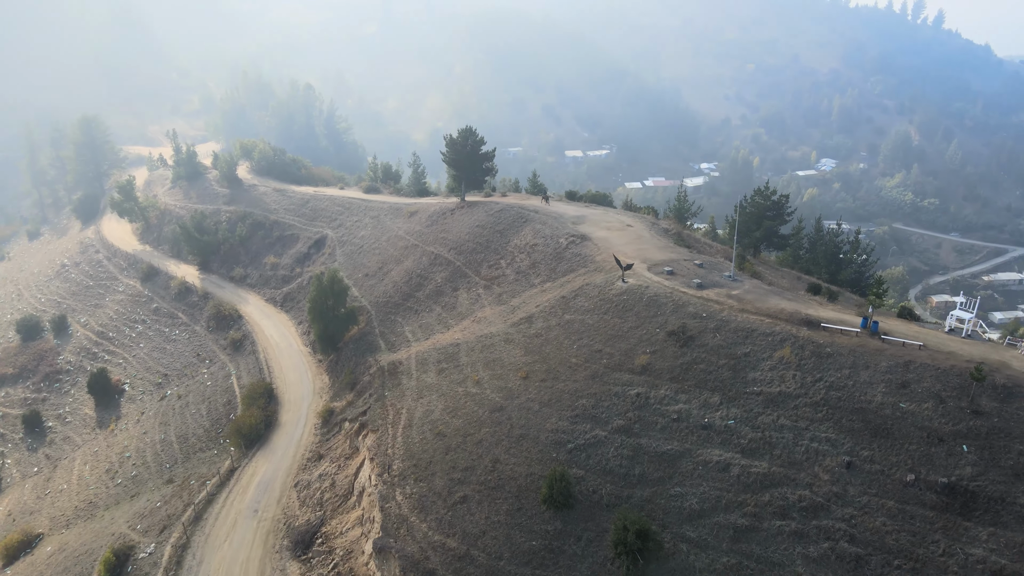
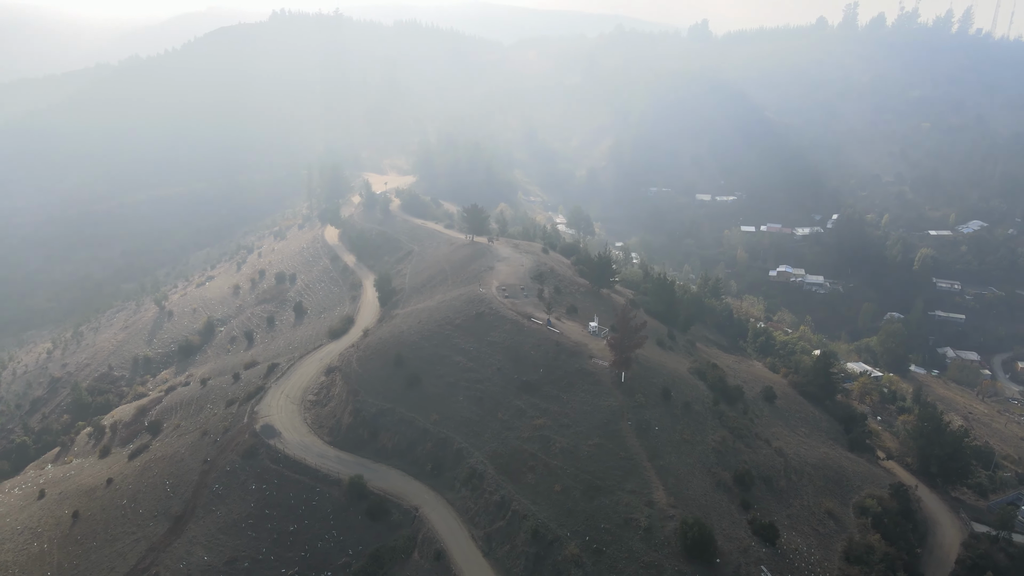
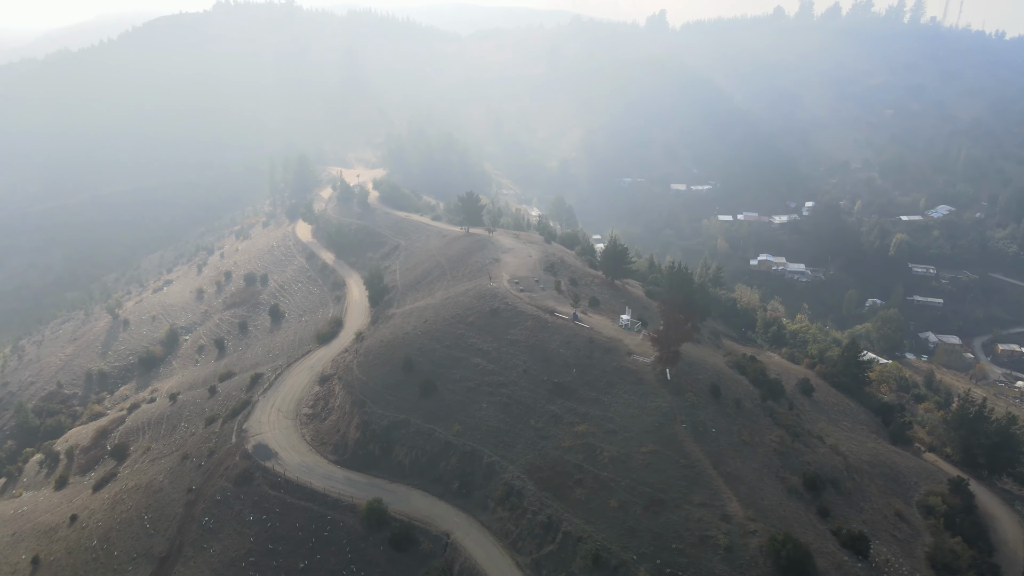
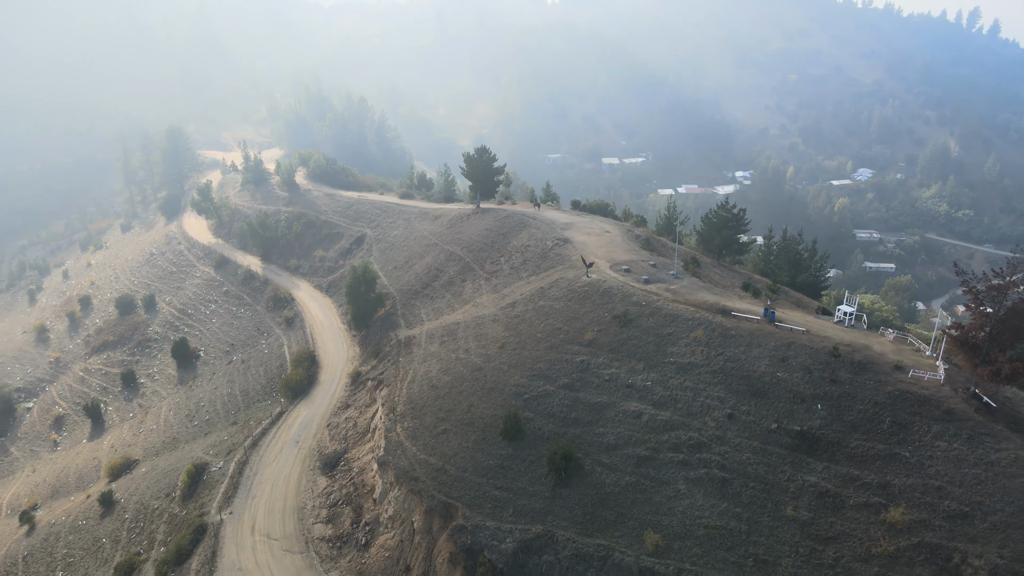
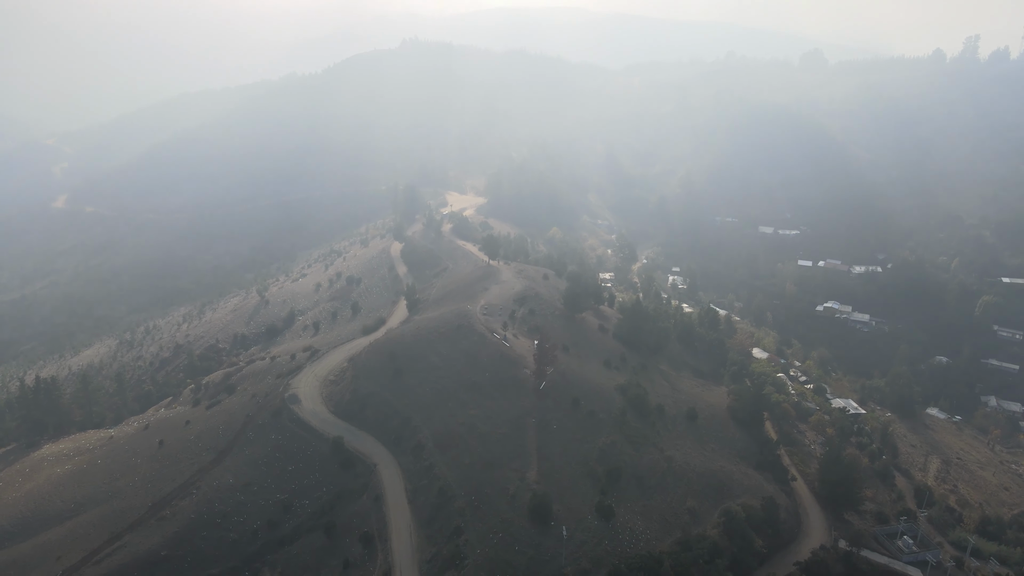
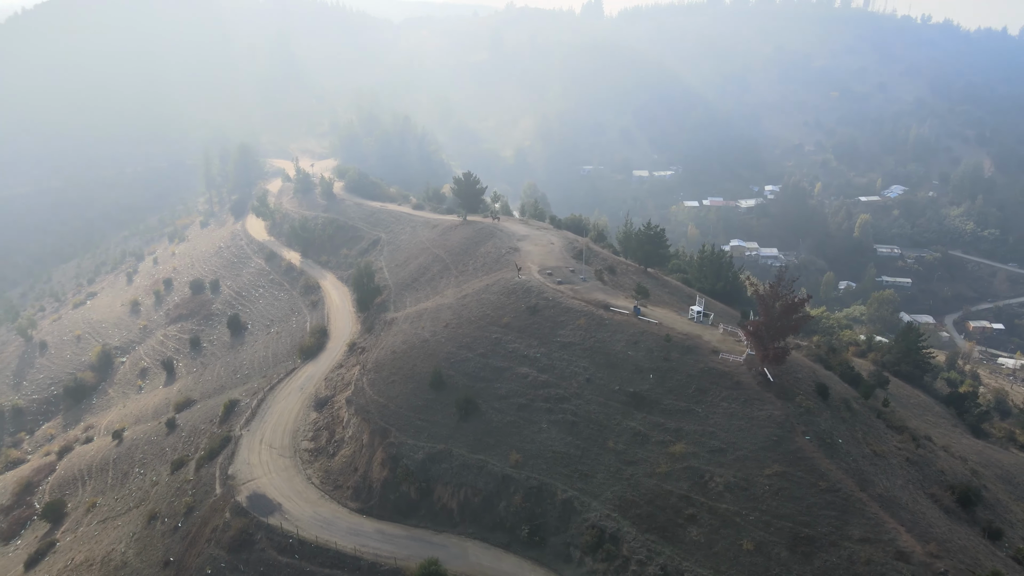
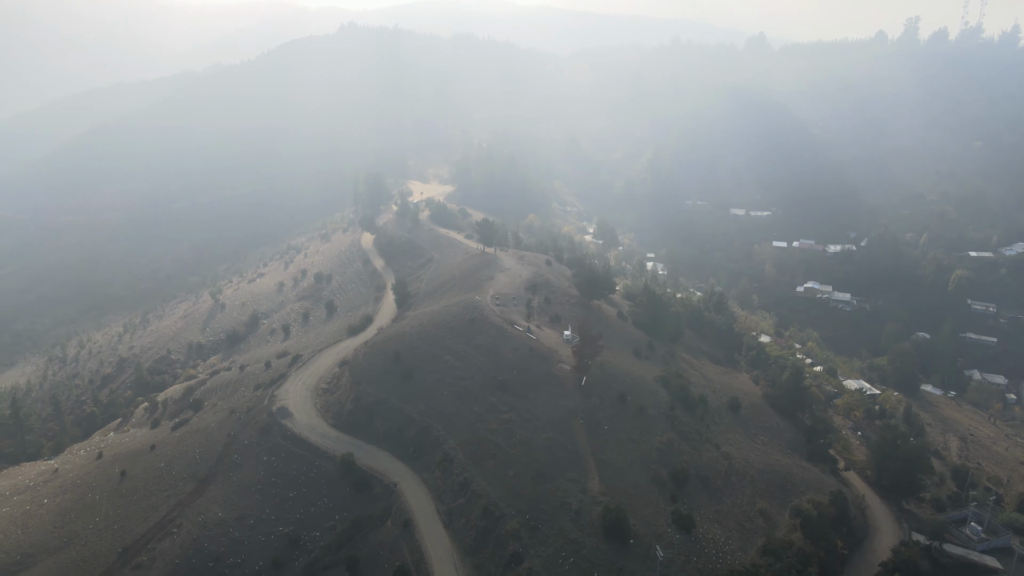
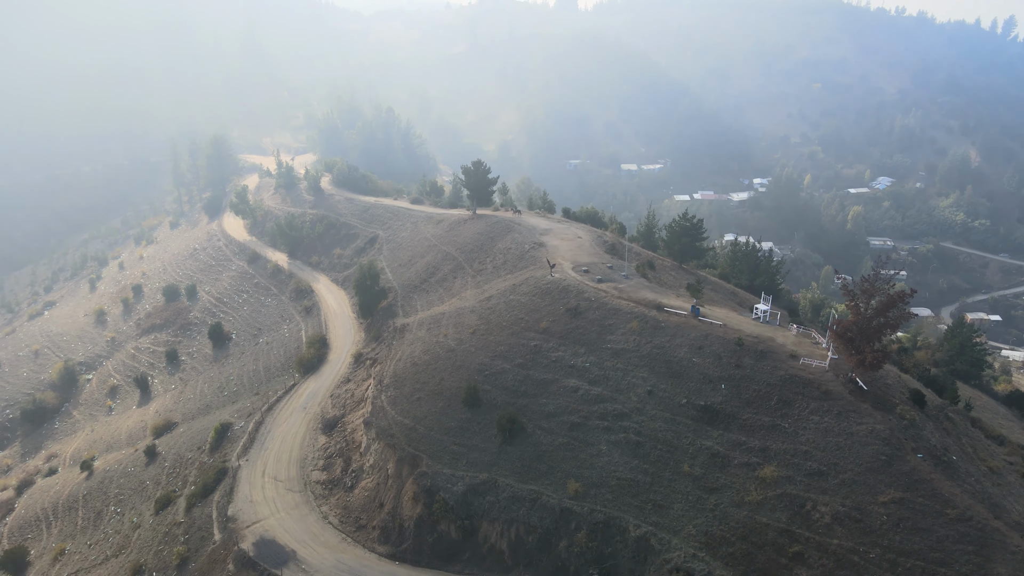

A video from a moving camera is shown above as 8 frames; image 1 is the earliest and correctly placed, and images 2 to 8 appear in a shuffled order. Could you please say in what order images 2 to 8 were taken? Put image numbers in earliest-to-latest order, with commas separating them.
4, 8, 6, 3, 2, 7, 5
